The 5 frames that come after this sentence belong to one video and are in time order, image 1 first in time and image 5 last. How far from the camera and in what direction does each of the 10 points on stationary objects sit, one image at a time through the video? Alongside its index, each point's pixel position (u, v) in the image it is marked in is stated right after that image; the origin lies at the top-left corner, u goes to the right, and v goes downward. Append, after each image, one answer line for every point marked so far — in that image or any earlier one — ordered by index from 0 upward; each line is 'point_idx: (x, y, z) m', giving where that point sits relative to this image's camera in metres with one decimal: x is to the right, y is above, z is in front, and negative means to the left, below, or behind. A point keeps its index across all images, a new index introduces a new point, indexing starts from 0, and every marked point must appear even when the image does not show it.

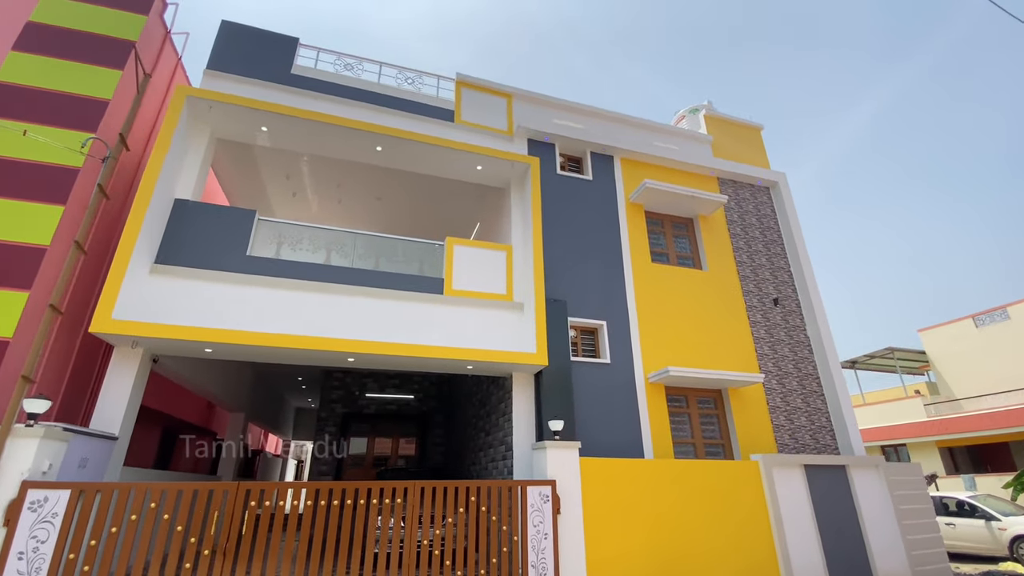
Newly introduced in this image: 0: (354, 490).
0: (-1.8, -2.3, +5.5) m
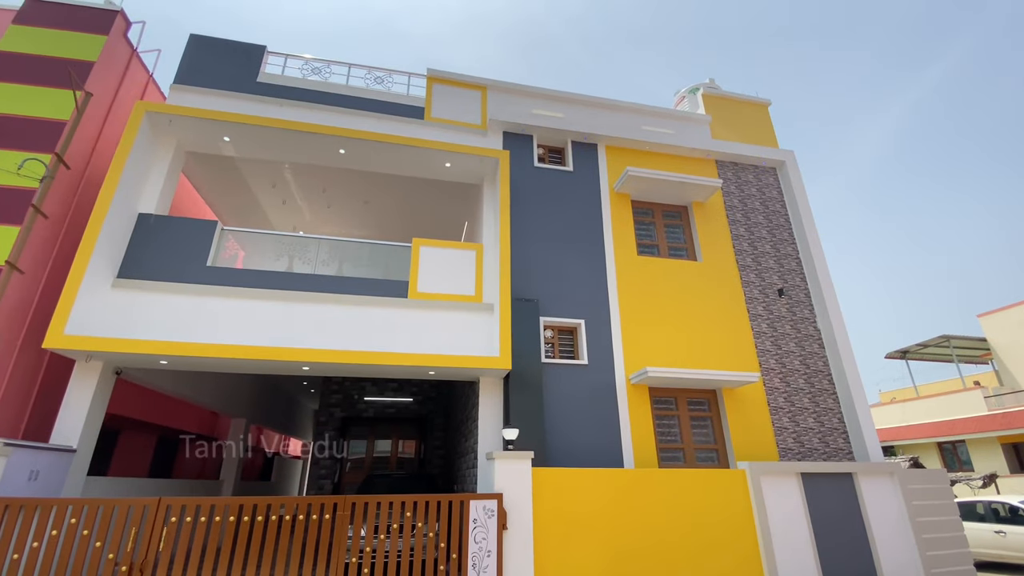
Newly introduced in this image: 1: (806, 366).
0: (-2.5, -2.4, +5.4) m
1: (+5.6, -1.5, +9.4) m
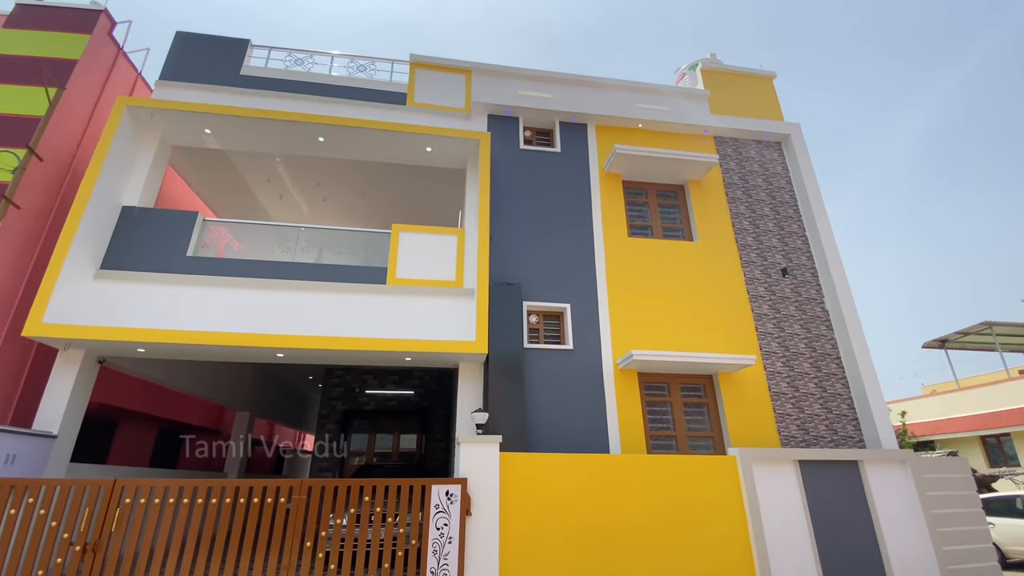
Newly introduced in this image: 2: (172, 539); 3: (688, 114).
0: (-3.0, -2.2, +5.3) m
1: (+5.3, -1.1, +8.8) m
2: (-3.5, -2.6, +5.1) m
3: (+3.6, +3.6, +10.2) m
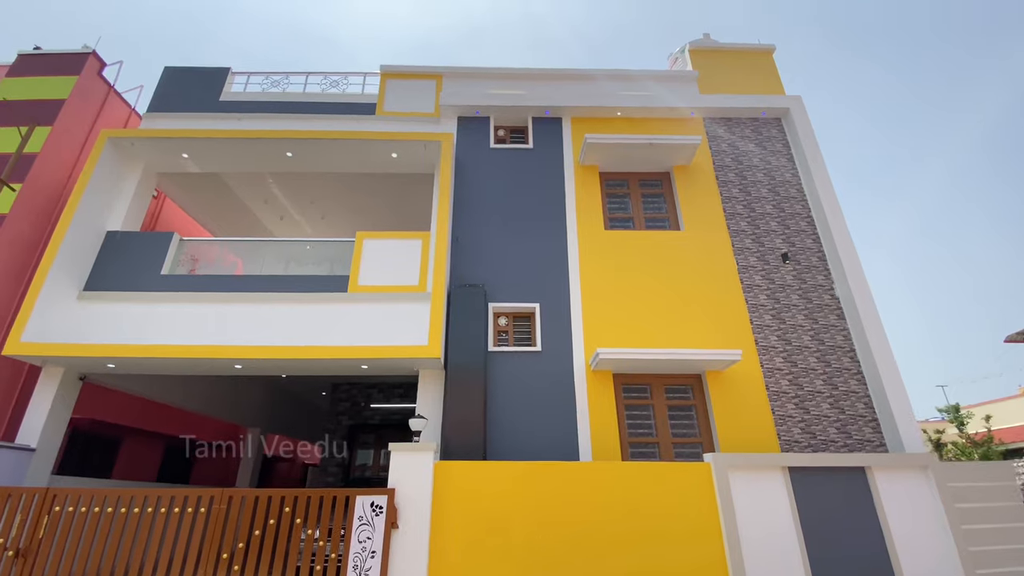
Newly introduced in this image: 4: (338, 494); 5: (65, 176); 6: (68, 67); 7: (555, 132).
0: (-3.8, -2.2, +5.3) m
1: (+4.9, -0.8, +7.8) m
2: (-4.3, -2.7, +5.1) m
3: (+3.1, +3.7, +9.5) m
4: (-1.9, -2.2, +5.3) m
5: (-7.5, +1.9, +8.3) m
6: (-7.8, +3.9, +8.7) m
7: (+0.9, +3.0, +9.4) m
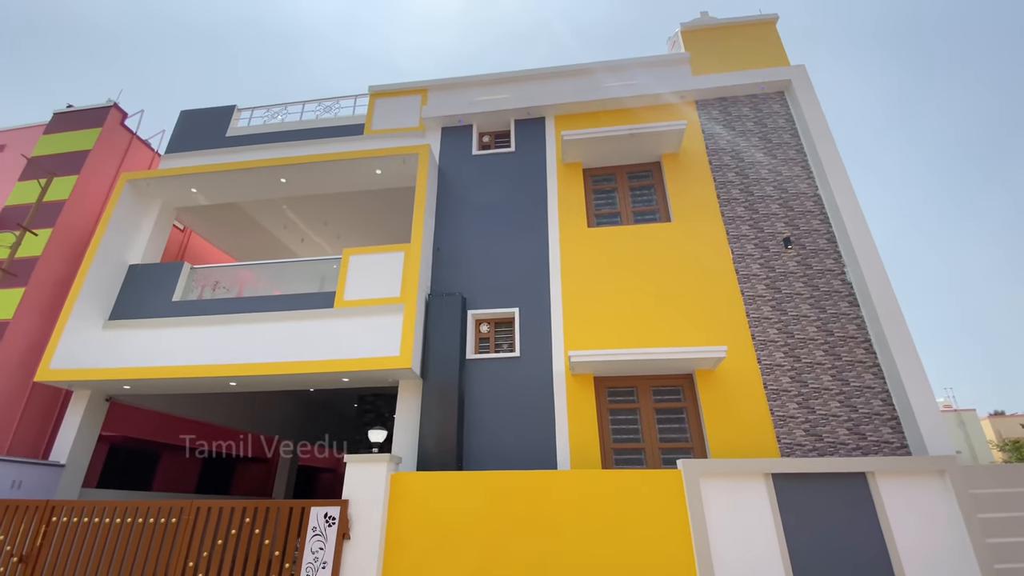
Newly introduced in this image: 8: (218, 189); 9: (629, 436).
0: (-4.3, -2.6, +5.7) m
1: (+4.5, -0.6, +7.0) m
2: (-4.8, -3.0, +5.6) m
3: (+2.7, +3.8, +9.1) m
4: (-2.4, -2.4, +5.5) m
5: (-7.8, +1.3, +9.3) m
6: (-8.2, +3.3, +9.7) m
7: (+0.5, +2.9, +9.2) m
8: (-5.7, +2.0, +9.7) m
9: (+1.6, -2.1, +6.9) m
